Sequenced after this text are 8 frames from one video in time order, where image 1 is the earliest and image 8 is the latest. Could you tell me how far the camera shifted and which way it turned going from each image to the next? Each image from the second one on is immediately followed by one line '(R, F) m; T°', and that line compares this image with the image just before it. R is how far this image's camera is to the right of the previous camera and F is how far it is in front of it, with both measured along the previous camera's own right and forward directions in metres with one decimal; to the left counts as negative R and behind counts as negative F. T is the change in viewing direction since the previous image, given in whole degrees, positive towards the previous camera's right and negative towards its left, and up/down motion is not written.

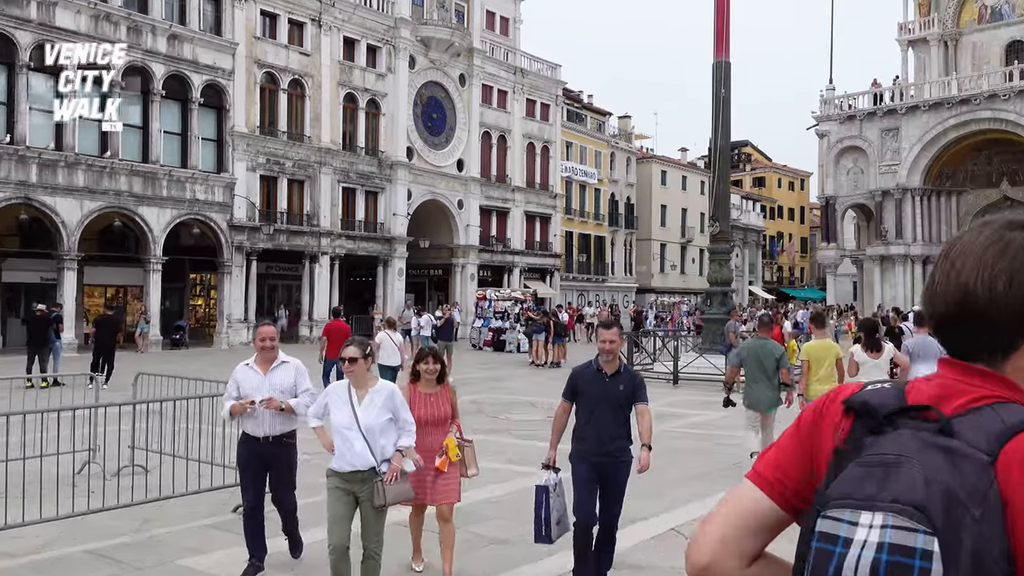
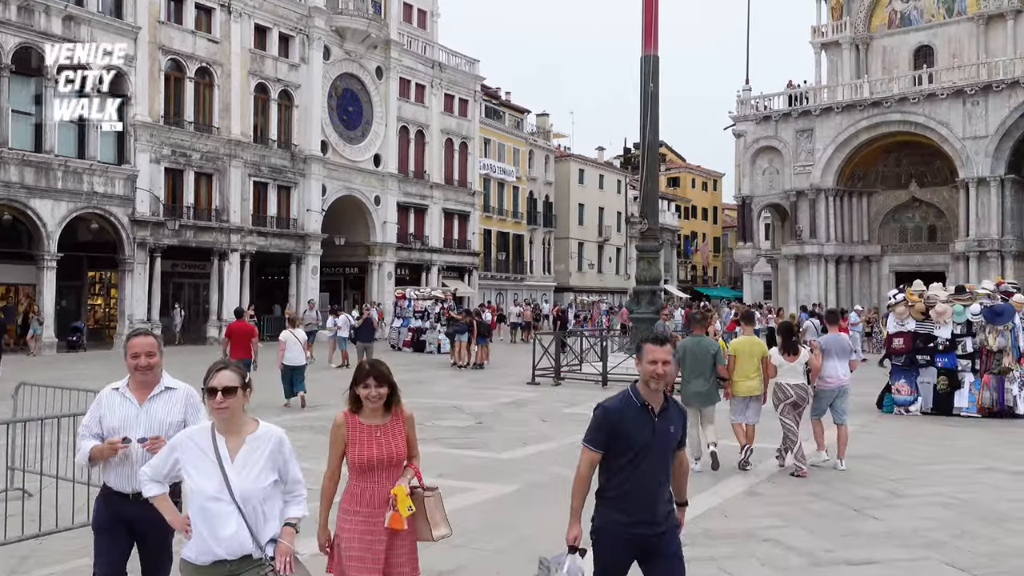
(-0.2, +0.8) m; +5°
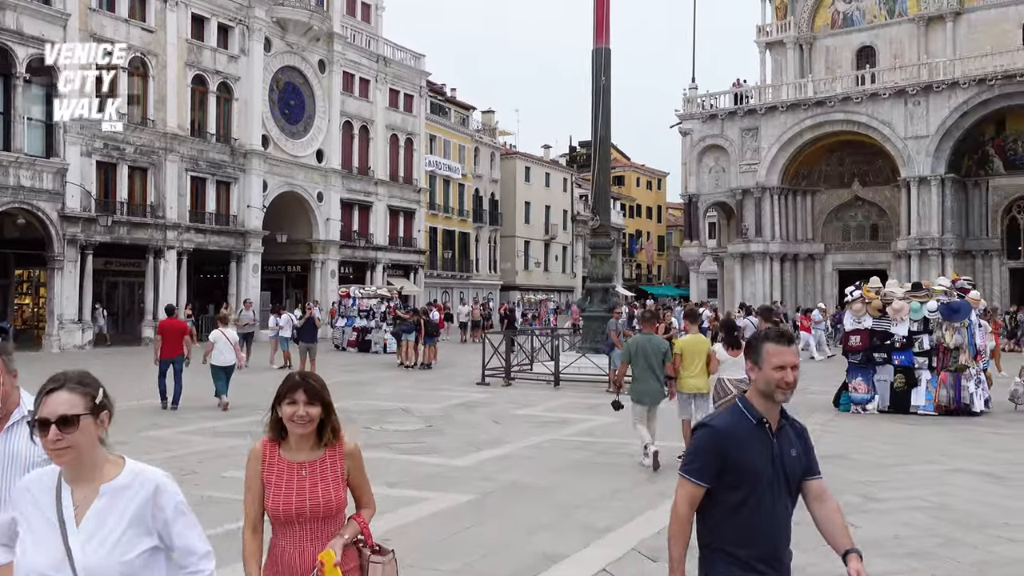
(-0.1, +0.5) m; +3°
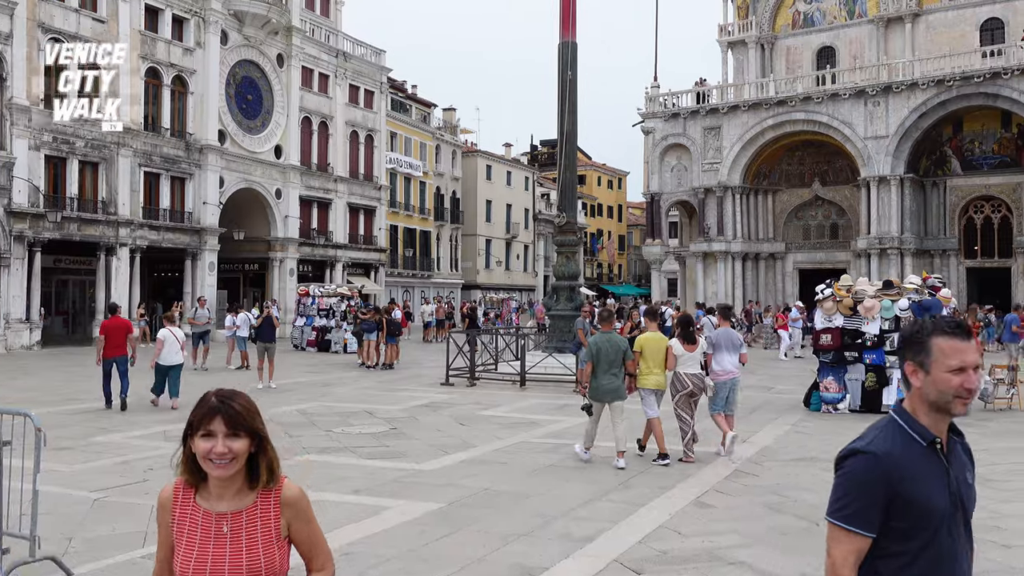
(-0.1, +0.4) m; +2°
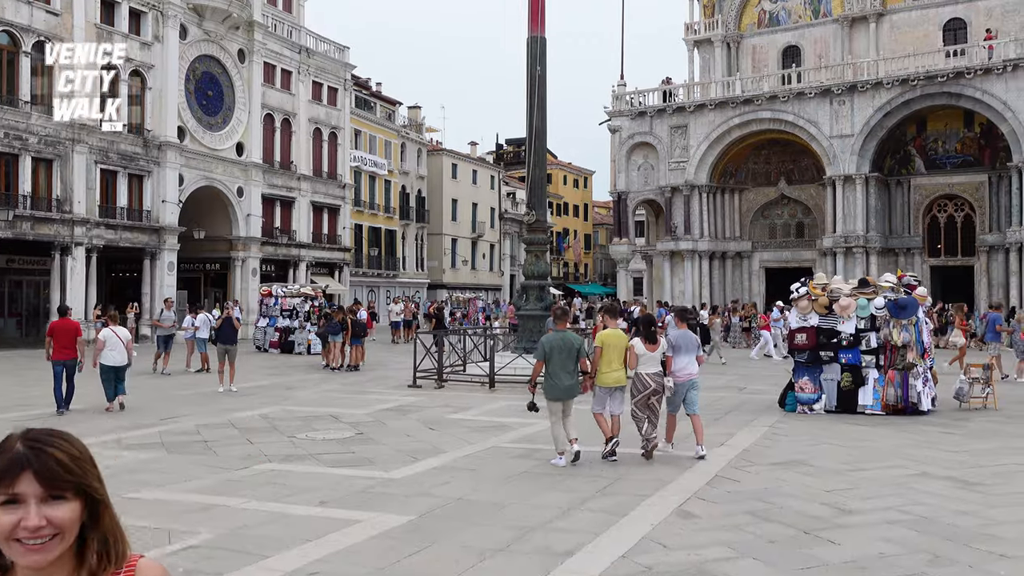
(-0.1, +0.4) m; +2°
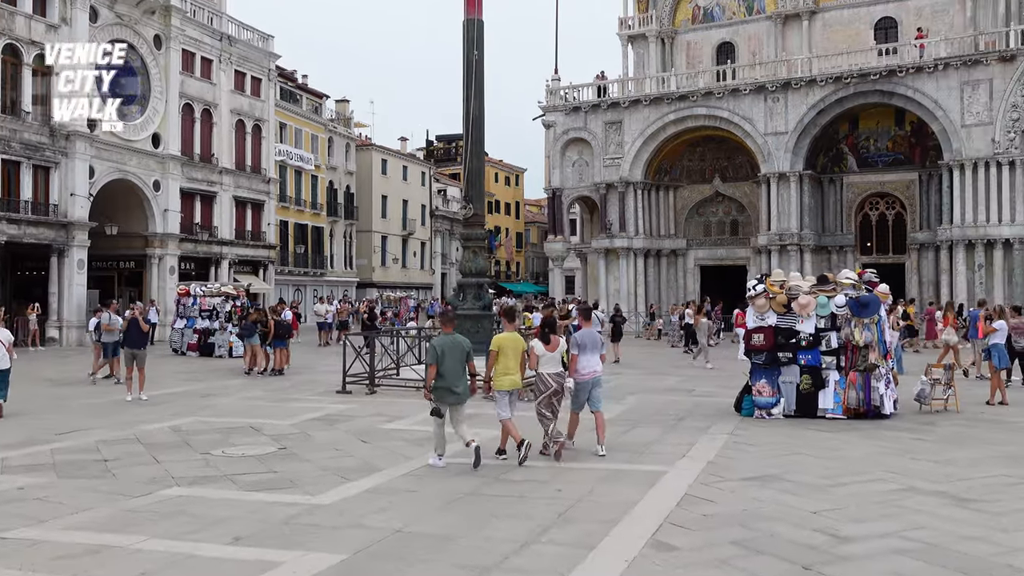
(-0.1, +1.1) m; +4°
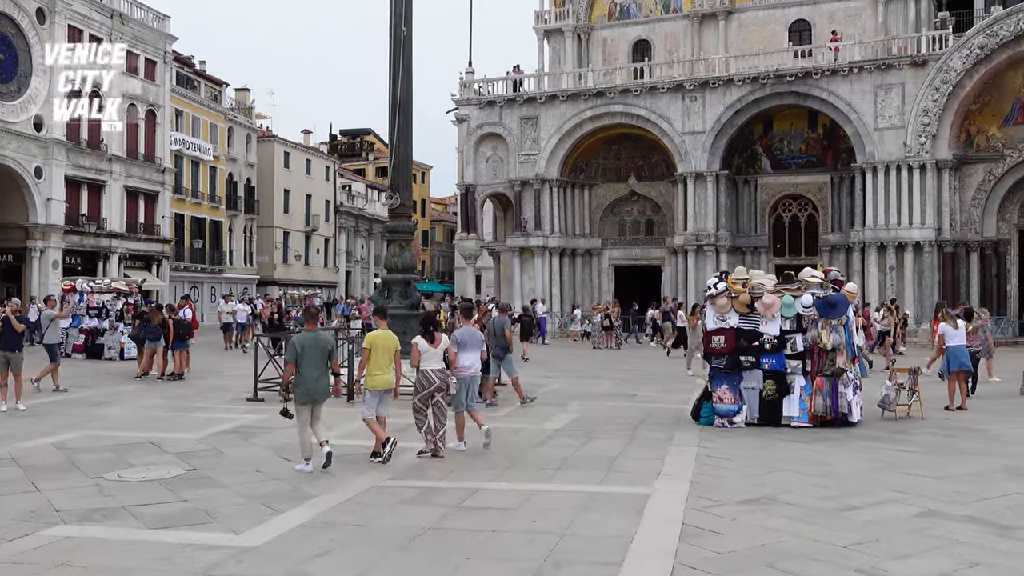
(-0.5, +1.3) m; +6°
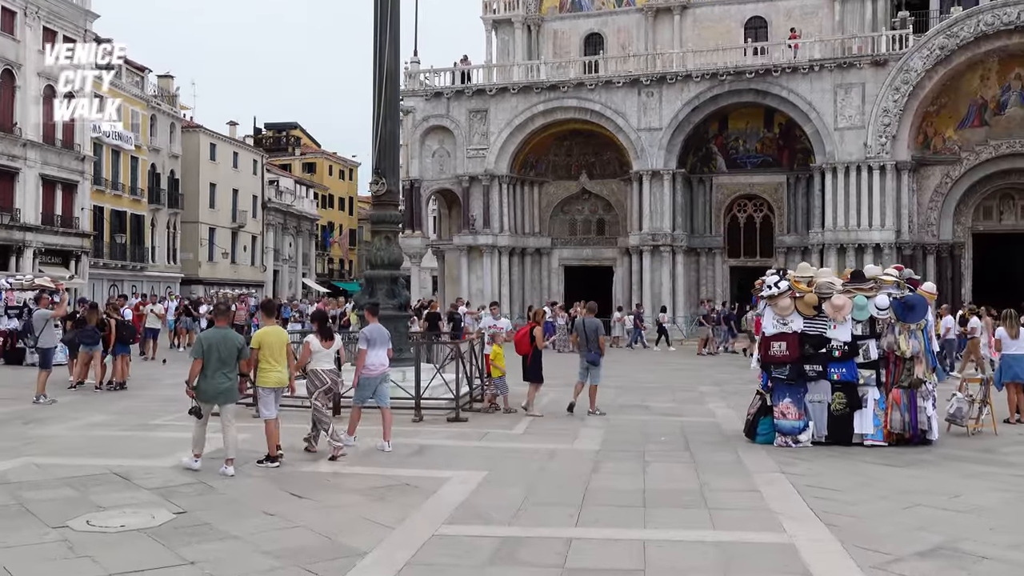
(-1.3, +1.8) m; +5°
